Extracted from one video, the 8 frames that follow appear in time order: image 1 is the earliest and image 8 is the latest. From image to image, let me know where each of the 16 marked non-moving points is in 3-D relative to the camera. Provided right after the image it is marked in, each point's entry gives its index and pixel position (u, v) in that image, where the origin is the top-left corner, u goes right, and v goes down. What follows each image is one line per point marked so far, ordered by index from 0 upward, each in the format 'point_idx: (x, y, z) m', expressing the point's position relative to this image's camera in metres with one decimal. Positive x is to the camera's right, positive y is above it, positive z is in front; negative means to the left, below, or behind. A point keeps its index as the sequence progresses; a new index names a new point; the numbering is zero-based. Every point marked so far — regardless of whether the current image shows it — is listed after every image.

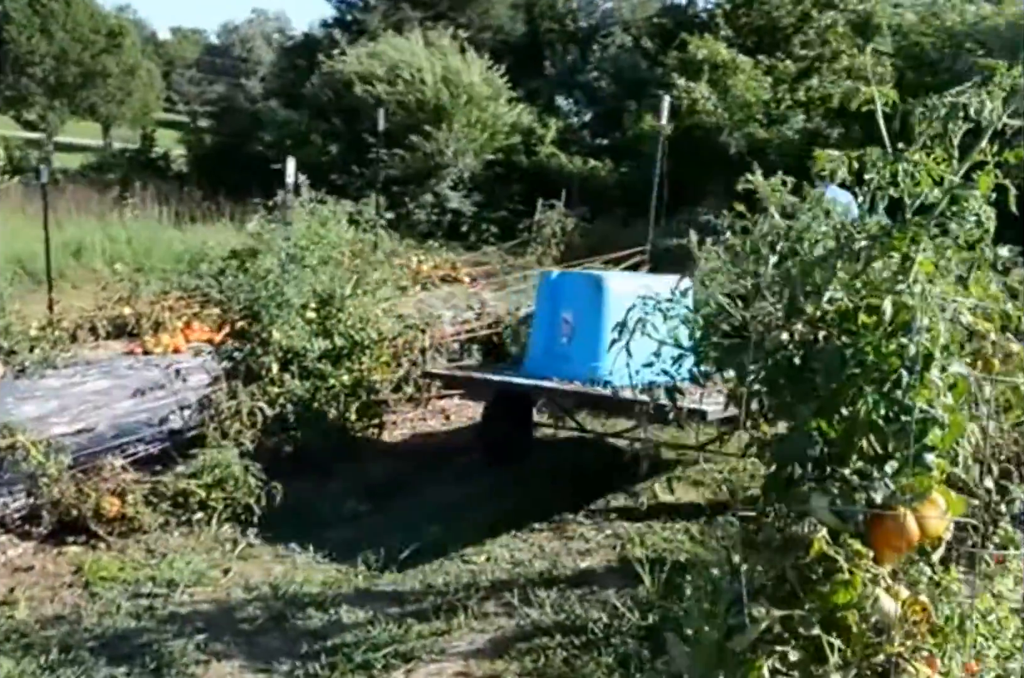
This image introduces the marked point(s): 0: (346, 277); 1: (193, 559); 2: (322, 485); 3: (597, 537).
0: (-0.8, +0.3, +5.3) m
1: (-1.1, -0.8, +4.0) m
2: (-0.8, -0.6, +4.9) m
3: (+0.3, -0.8, +4.4) m
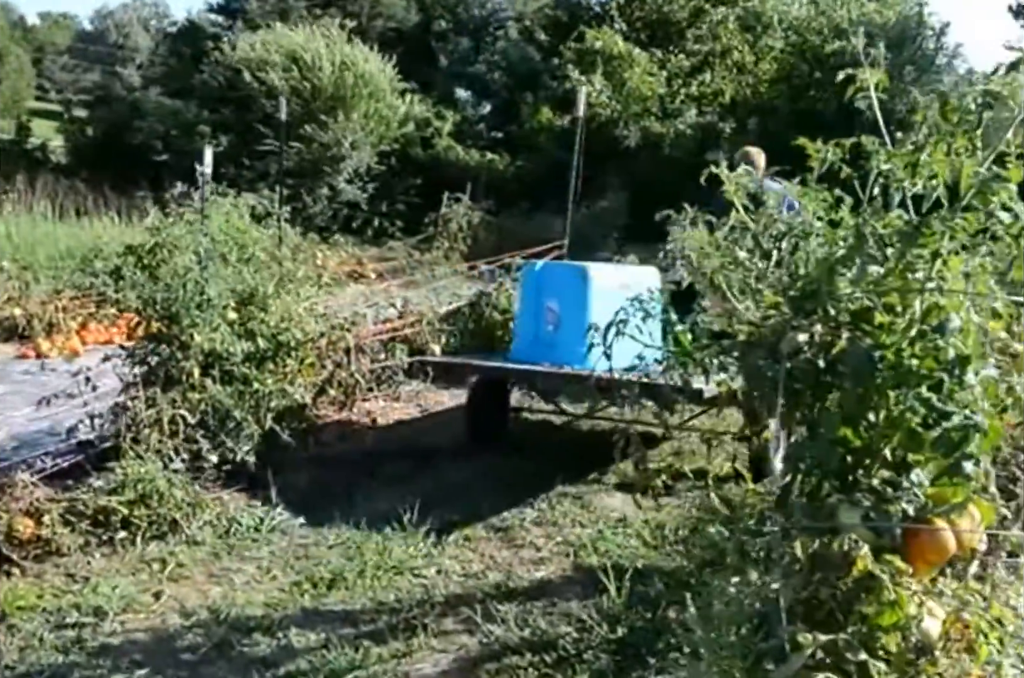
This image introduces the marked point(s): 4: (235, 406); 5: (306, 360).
0: (-1.1, +0.3, +5.1) m
1: (-1.3, -0.8, +3.7) m
2: (-1.1, -0.7, +4.6) m
3: (+0.1, -0.8, +4.3) m
4: (-1.2, -0.3, +4.7) m
5: (-0.9, -0.1, +5.1) m
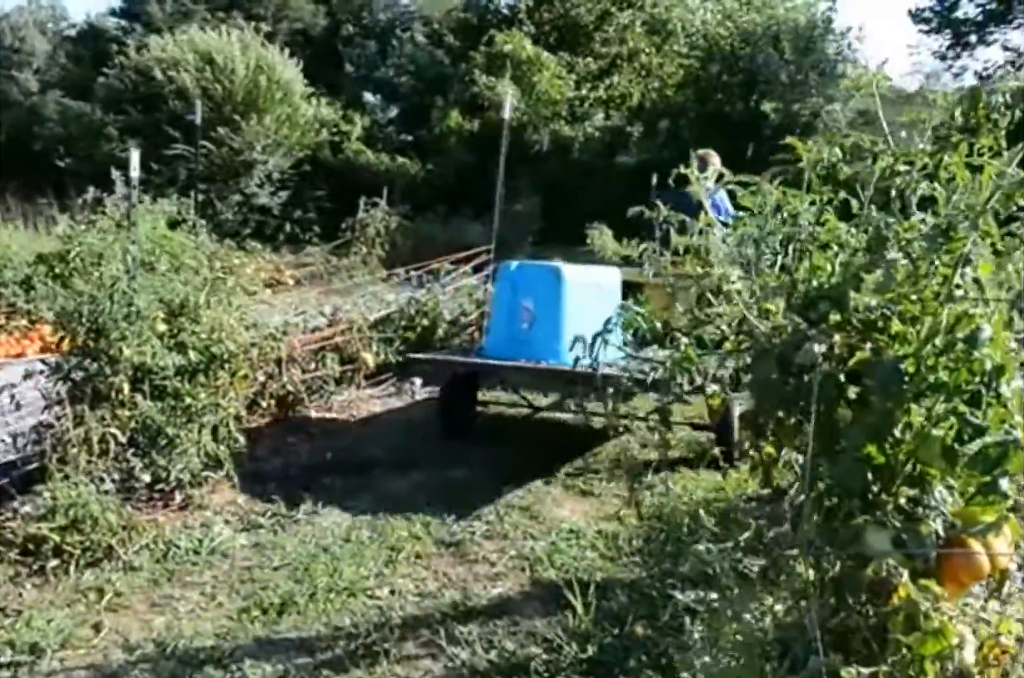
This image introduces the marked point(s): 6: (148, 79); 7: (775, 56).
0: (-1.3, +0.2, +4.8) m
1: (-1.4, -0.8, +3.4) m
2: (-1.3, -0.7, +4.4) m
3: (0.0, -0.8, +4.1) m
4: (-1.4, -0.3, +4.5) m
5: (-1.2, -0.1, +4.9) m
6: (-5.2, +3.8, +16.5) m
7: (+4.0, +4.5, +18.1) m
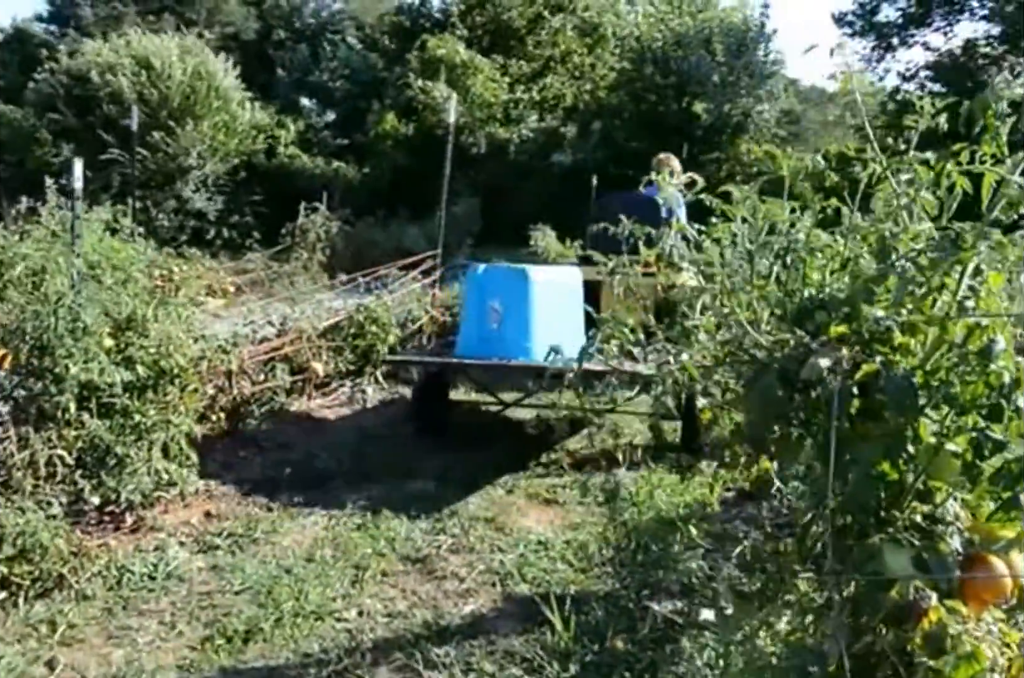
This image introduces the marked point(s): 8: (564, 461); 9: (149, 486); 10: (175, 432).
0: (-1.5, +0.2, +4.6) m
1: (-1.4, -0.9, +3.2) m
2: (-1.4, -0.8, +4.2) m
3: (-0.1, -0.8, +4.0) m
4: (-1.5, -0.4, +4.3) m
5: (-1.3, -0.2, +4.7) m
6: (-6.1, +3.6, +16.1) m
7: (+3.0, +4.5, +18.2) m
8: (+0.3, -0.6, +5.7) m
9: (-1.4, -0.6, +4.4) m
10: (-1.4, -0.4, +4.6) m
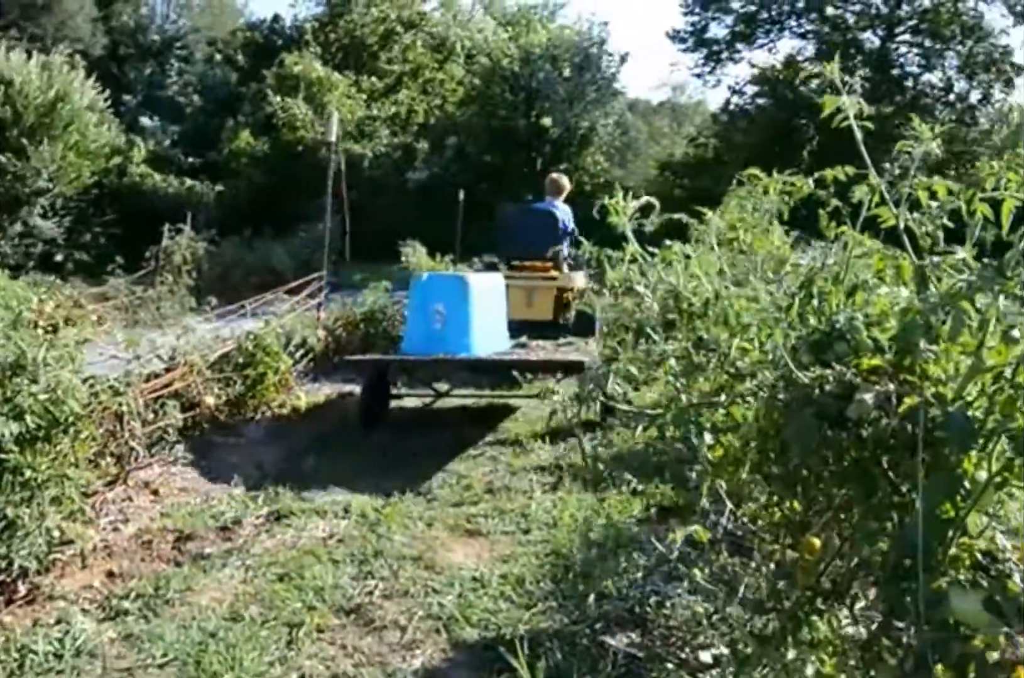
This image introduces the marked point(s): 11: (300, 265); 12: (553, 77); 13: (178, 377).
0: (-1.8, 0.0, +4.2) m
1: (-1.5, -1.0, +2.8) m
2: (-1.6, -0.9, +3.8) m
3: (-0.3, -0.9, +3.8) m
4: (-1.7, -0.6, +3.9) m
5: (-1.6, -0.4, +4.3) m
6: (-8.0, +3.1, +15.0) m
7: (+0.7, +4.3, +18.3) m
8: (-0.1, -0.7, +5.5) m
9: (-1.7, -0.7, +4.0) m
10: (-1.6, -0.5, +4.2) m
11: (-2.9, +1.0, +15.3) m
12: (+0.6, +4.3, +18.4) m
13: (-1.7, -0.2, +5.7) m
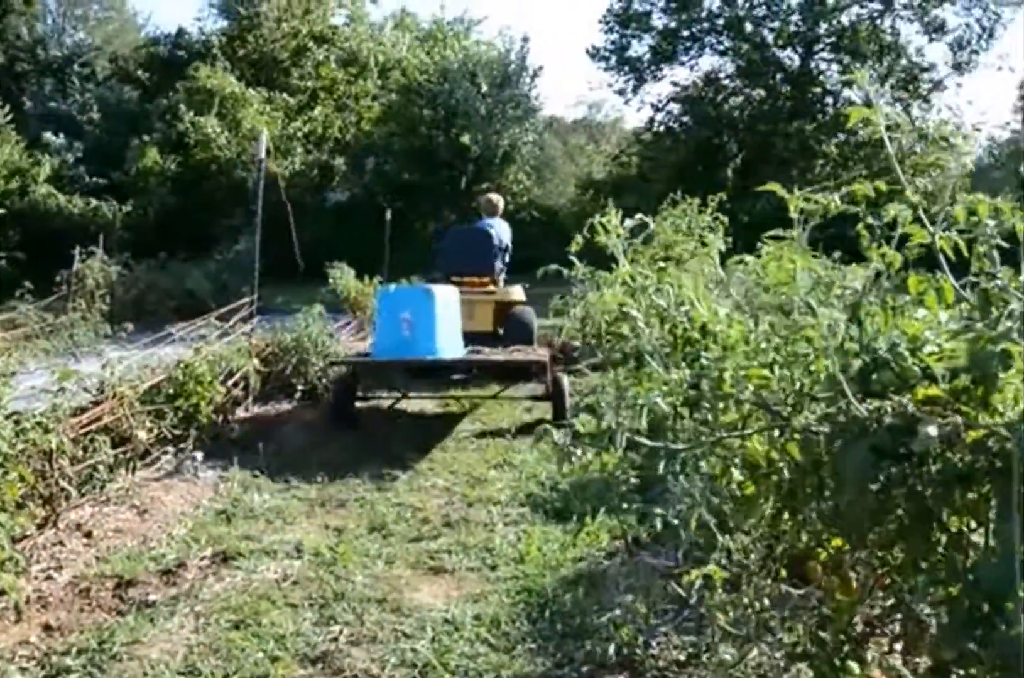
0: (-1.9, -0.1, +3.8) m
1: (-1.5, -1.1, +2.4) m
2: (-1.7, -1.0, +3.4) m
3: (-0.4, -1.0, +3.5) m
4: (-1.8, -0.6, +3.5) m
5: (-1.7, -0.5, +3.9) m
6: (-9.0, +2.7, +14.1) m
7: (-0.6, +3.9, +18.1) m
8: (-0.3, -0.8, +5.2) m
9: (-1.7, -0.8, +3.6) m
10: (-1.7, -0.6, +3.8) m
11: (-3.9, +0.7, +14.9) m
12: (-0.6, +3.9, +18.2) m
13: (-1.9, -0.4, +5.4) m
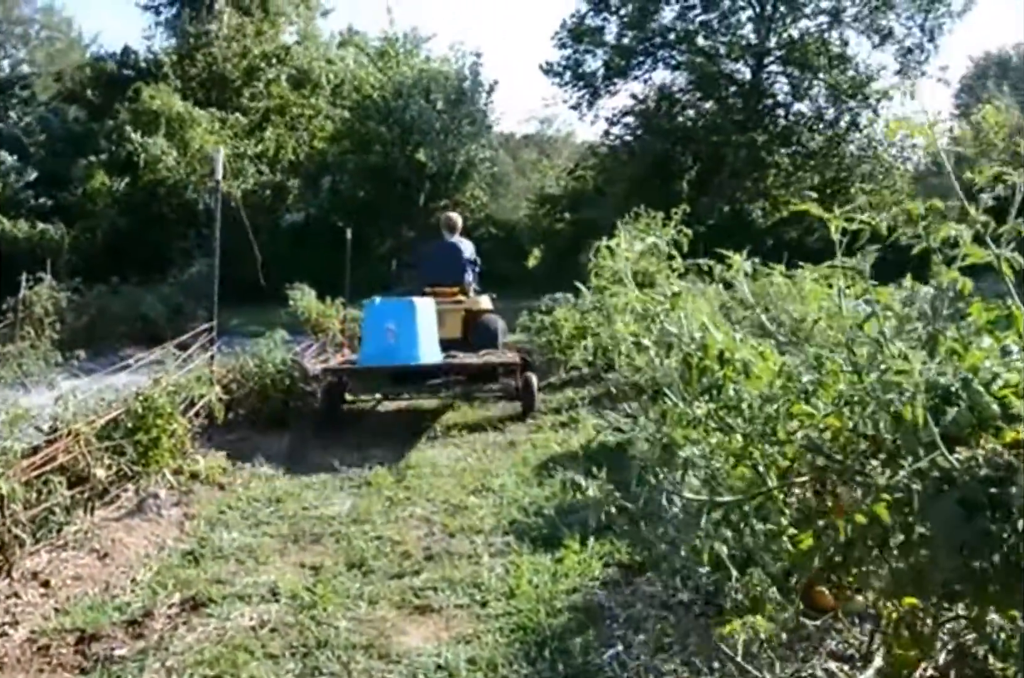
0: (-1.9, -0.2, +3.5) m
1: (-1.4, -1.2, +2.1) m
2: (-1.7, -1.1, +3.1) m
3: (-0.4, -1.1, +3.2) m
4: (-1.8, -0.8, +3.1) m
5: (-1.8, -0.6, +3.6) m
6: (-9.5, +2.3, +13.6) m
7: (-1.3, +3.7, +17.9) m
8: (-0.4, -0.9, +4.9) m
9: (-1.7, -1.0, +3.3) m
10: (-1.7, -0.8, +3.5) m
11: (-4.3, +0.4, +14.5) m
12: (-1.3, +3.6, +18.0) m
13: (-2.0, -0.5, +5.0) m
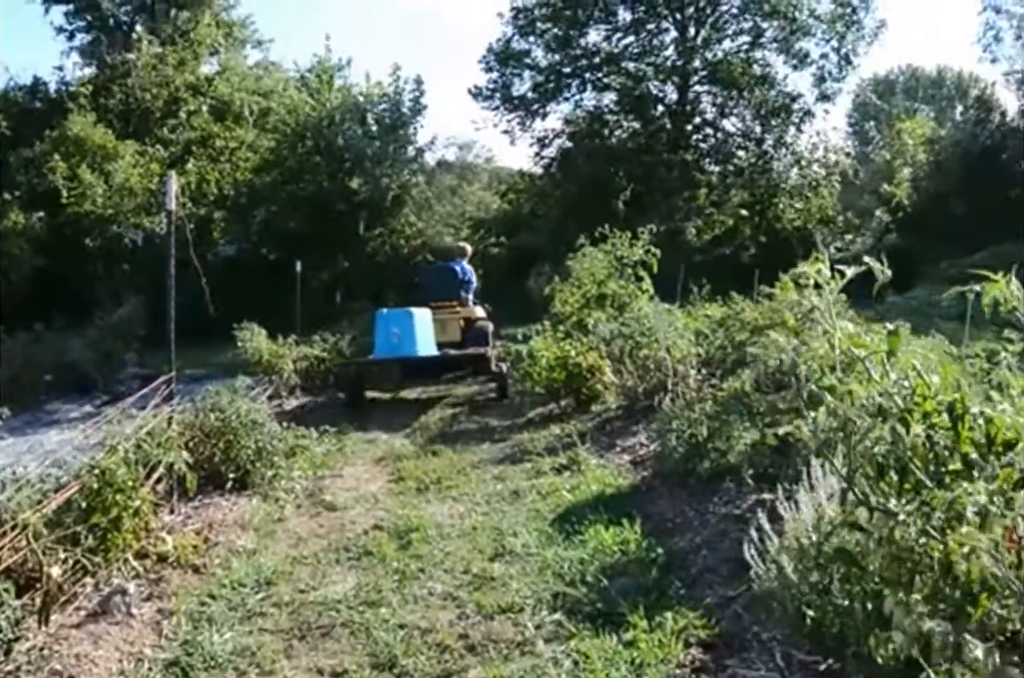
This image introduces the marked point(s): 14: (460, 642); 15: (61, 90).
0: (-1.6, -0.4, +2.5) m
1: (-1.0, -1.3, +1.2) m
2: (-1.3, -1.3, +2.1) m
3: (0.0, -1.2, +2.3) m
4: (-1.5, -0.9, +2.2) m
5: (-1.5, -0.8, +2.6) m
6: (-10.0, +1.5, +12.1) m
7: (-2.2, +3.1, +17.0) m
8: (-0.2, -1.1, +4.1) m
9: (-1.4, -1.1, +2.3) m
10: (-1.4, -0.9, +2.5) m
11: (-4.9, -0.2, +13.3) m
12: (-2.3, +3.1, +17.1) m
13: (-1.8, -0.7, +4.1) m
14: (-0.2, -1.1, +4.1) m
15: (-7.5, +4.1, +18.7) m
